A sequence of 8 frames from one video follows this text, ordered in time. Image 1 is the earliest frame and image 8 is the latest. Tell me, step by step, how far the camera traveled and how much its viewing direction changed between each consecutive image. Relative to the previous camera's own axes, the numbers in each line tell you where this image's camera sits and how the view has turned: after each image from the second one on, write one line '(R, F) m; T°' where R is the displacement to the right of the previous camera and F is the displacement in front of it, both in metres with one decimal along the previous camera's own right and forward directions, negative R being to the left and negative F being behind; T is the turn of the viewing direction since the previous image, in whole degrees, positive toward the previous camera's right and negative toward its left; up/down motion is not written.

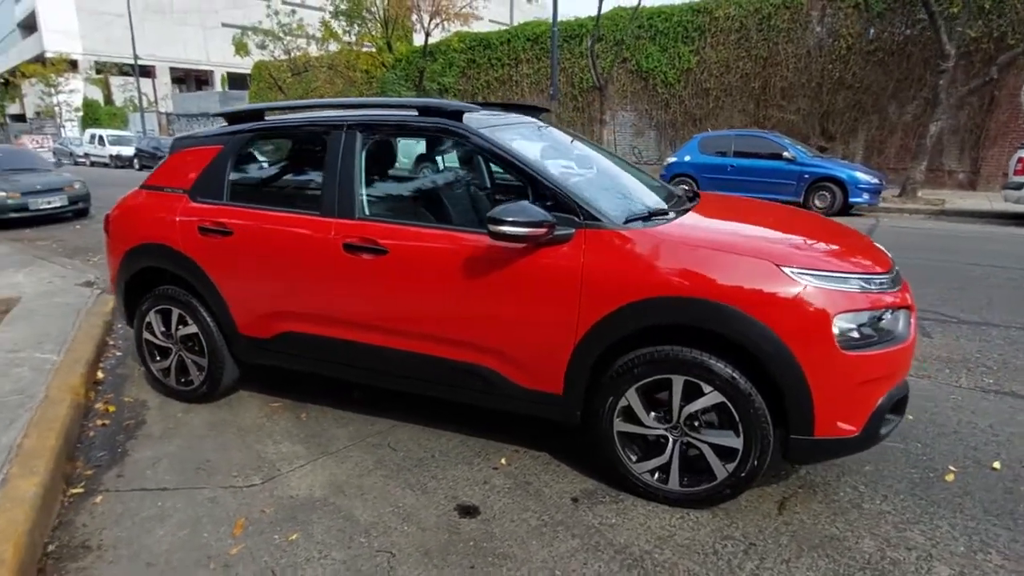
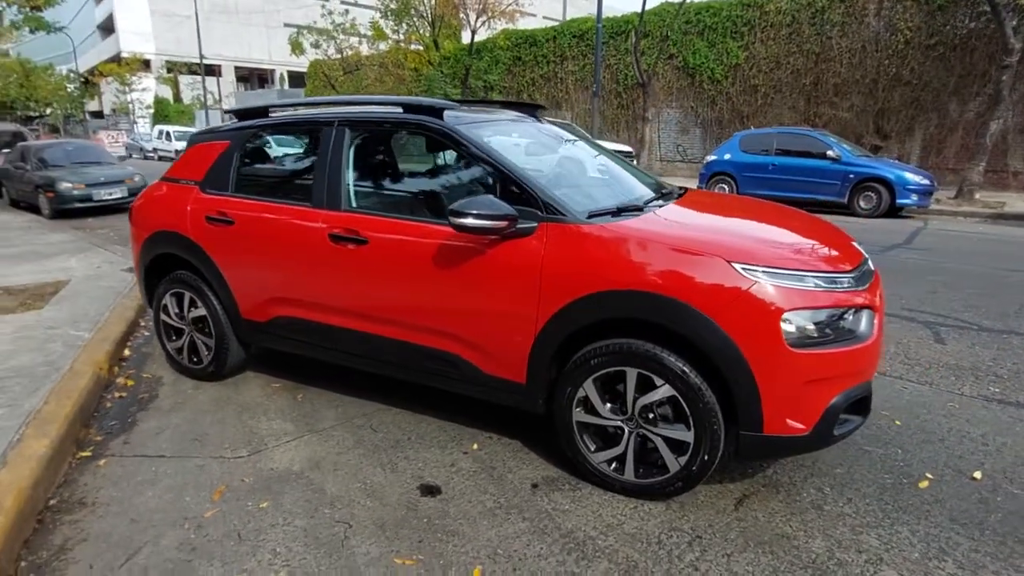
(+0.4, -0.1) m; -5°
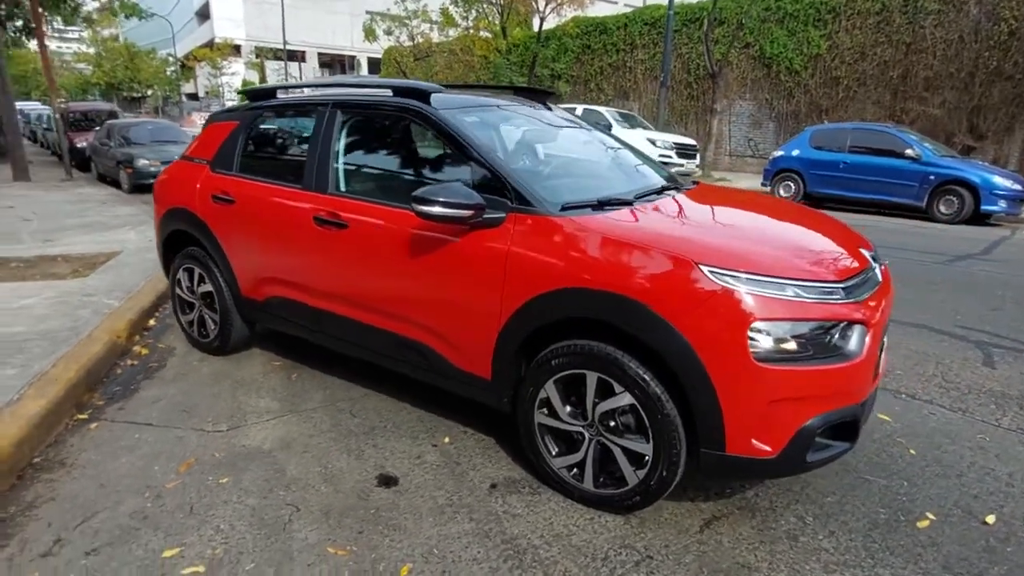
(+0.5, +0.1) m; -6°
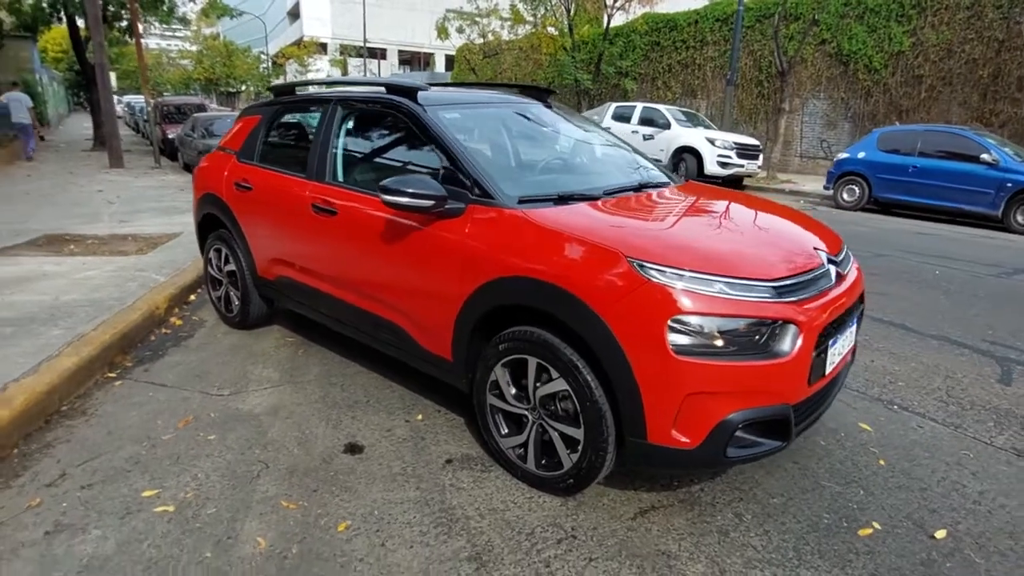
(+0.6, -0.1) m; -7°
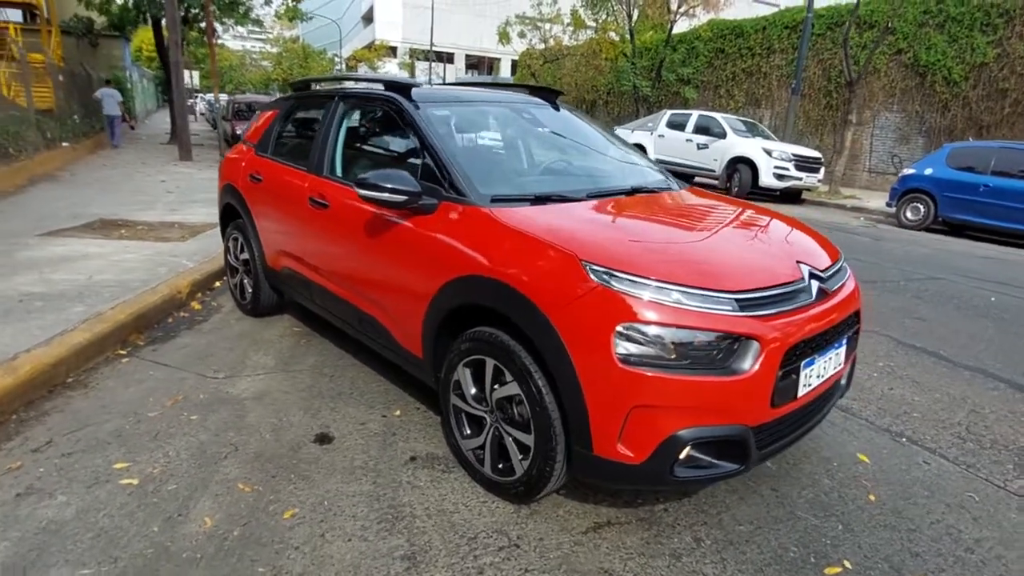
(+0.4, +0.1) m; -6°
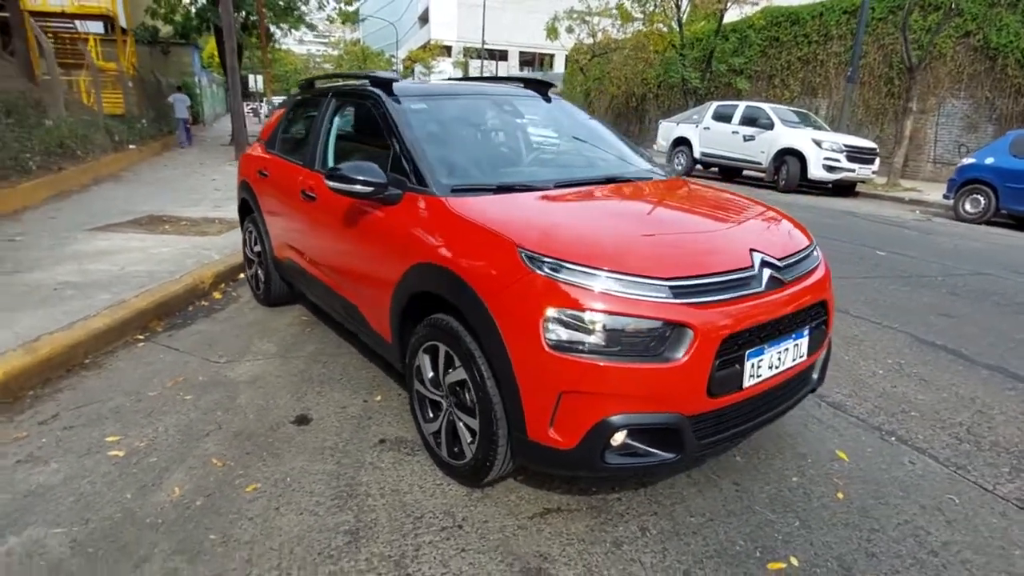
(+0.5, 0.0) m; -5°
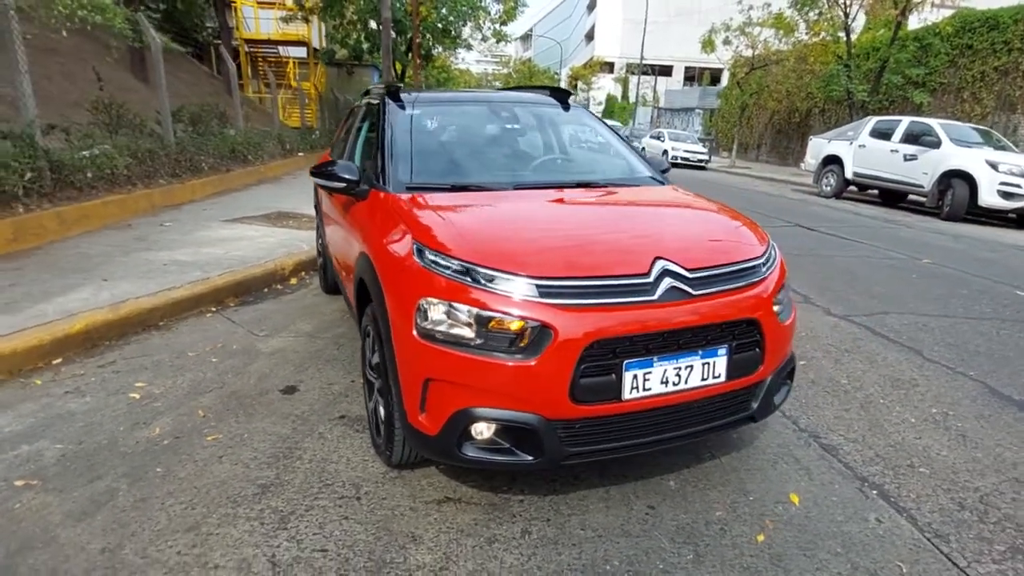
(+1.1, +0.1) m; -15°
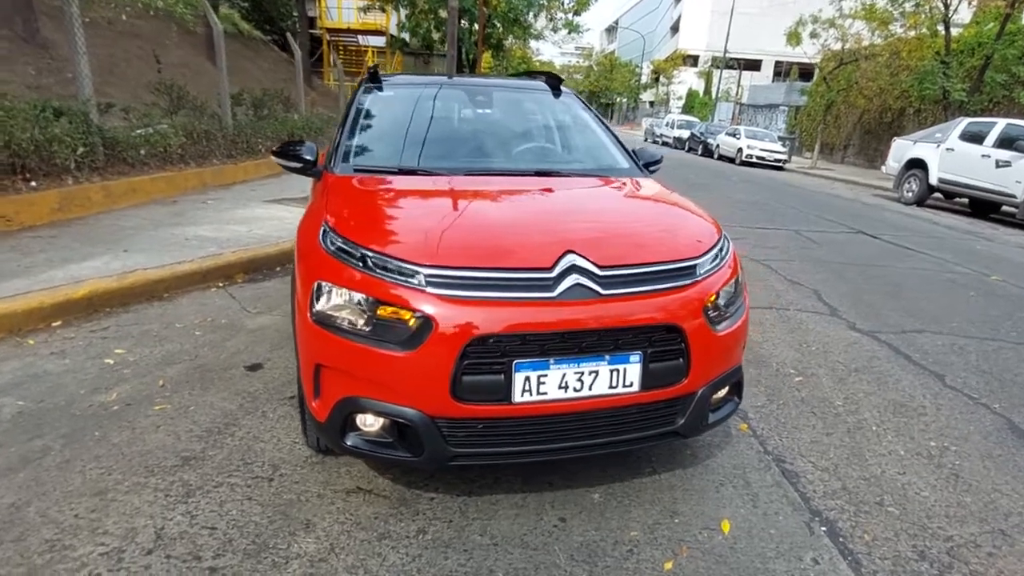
(+0.7, +0.2) m; -7°
